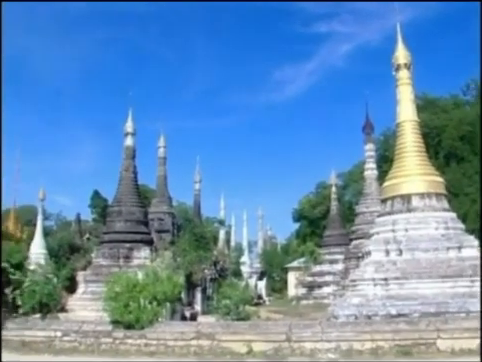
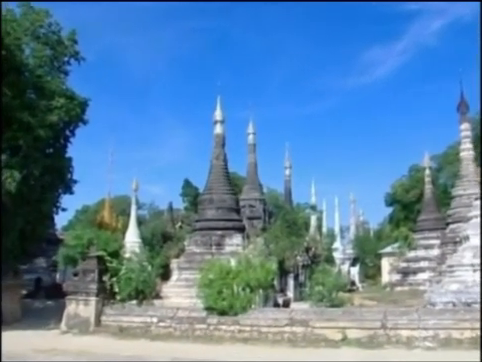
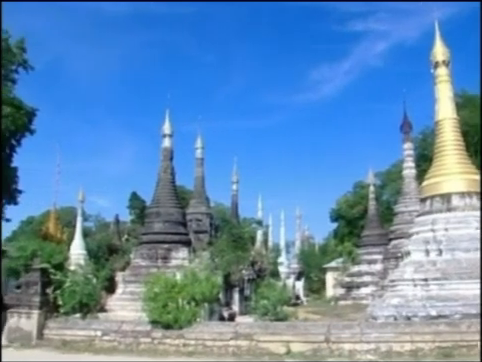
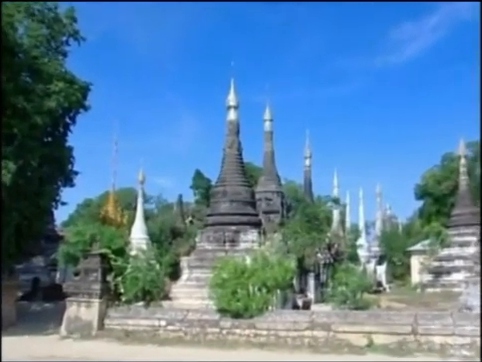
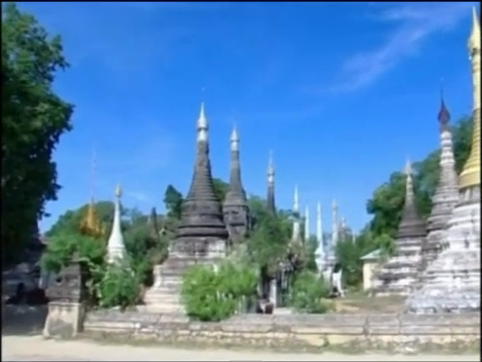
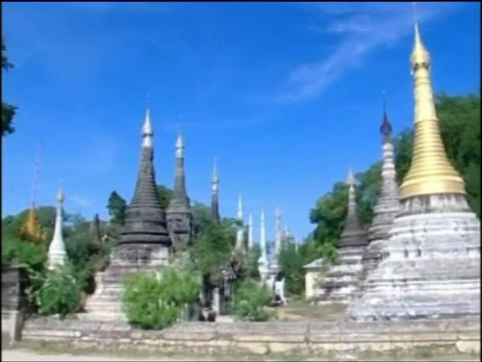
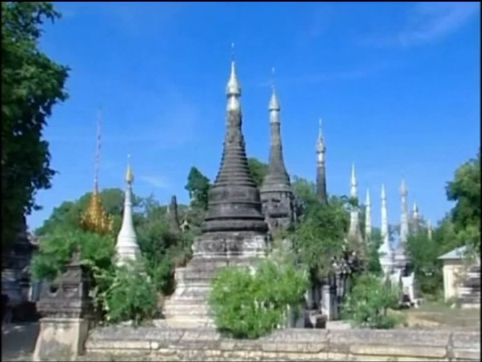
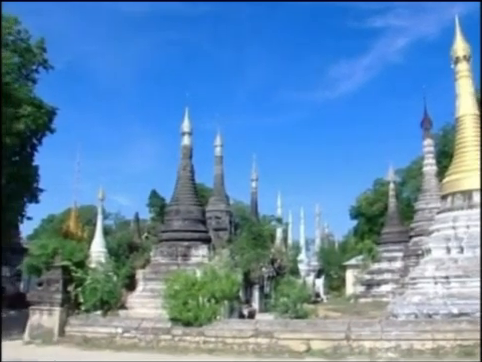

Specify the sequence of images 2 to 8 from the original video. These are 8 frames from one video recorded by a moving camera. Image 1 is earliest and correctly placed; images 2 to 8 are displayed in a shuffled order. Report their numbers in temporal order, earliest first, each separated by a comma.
6, 3, 8, 5, 2, 4, 7
